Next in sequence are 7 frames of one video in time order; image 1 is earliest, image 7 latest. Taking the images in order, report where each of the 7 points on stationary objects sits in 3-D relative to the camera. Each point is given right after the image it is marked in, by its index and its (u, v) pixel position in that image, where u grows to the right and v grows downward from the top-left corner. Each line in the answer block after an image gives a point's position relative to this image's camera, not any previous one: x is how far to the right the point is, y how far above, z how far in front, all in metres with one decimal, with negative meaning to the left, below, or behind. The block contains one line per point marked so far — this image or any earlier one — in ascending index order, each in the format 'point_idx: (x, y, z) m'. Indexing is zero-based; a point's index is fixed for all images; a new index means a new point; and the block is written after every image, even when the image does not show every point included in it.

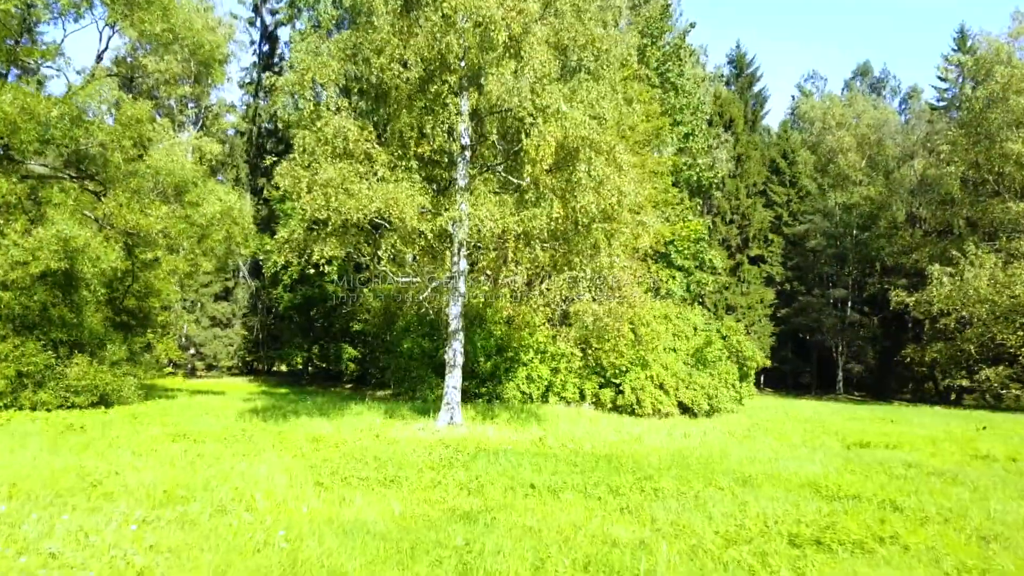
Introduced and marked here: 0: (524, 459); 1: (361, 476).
0: (+0.2, -3.1, +10.3) m
1: (-2.3, -2.9, +8.7) m
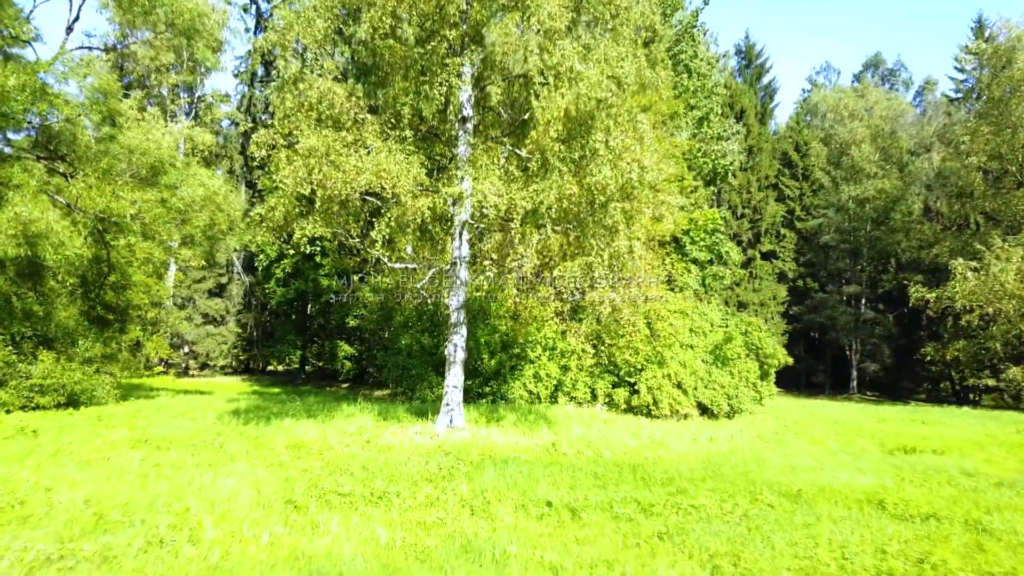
0: (+0.4, -2.9, +8.9) m
1: (-2.2, -2.6, +7.4) m
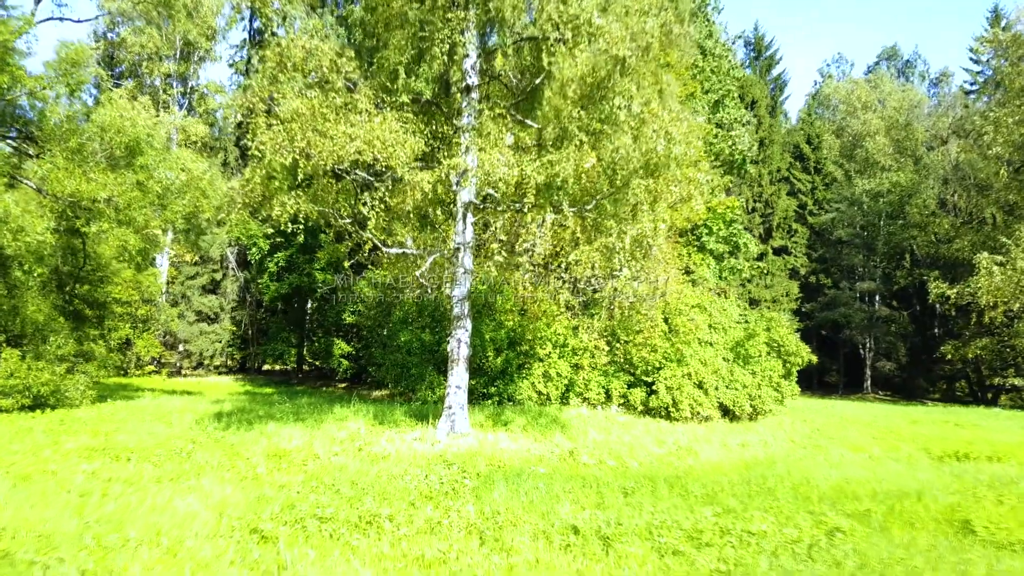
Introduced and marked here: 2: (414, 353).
0: (+0.5, -2.6, +7.6) m
1: (-2.0, -2.4, +6.1) m
2: (-3.1, -2.0, +17.7) m
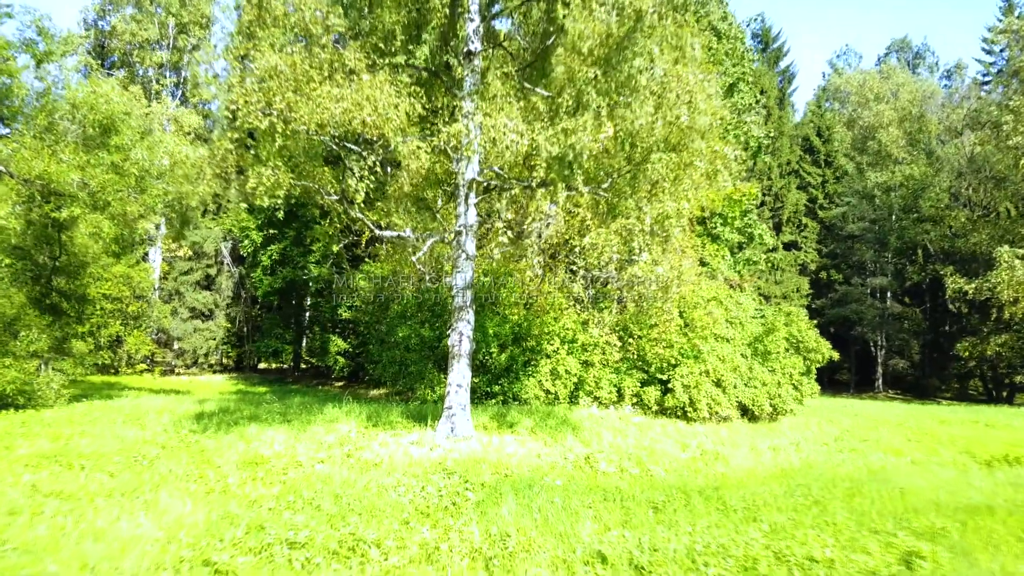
0: (+0.7, -2.4, +6.5) m
1: (-1.9, -2.2, +5.0) m
2: (-3.0, -1.8, +16.7) m
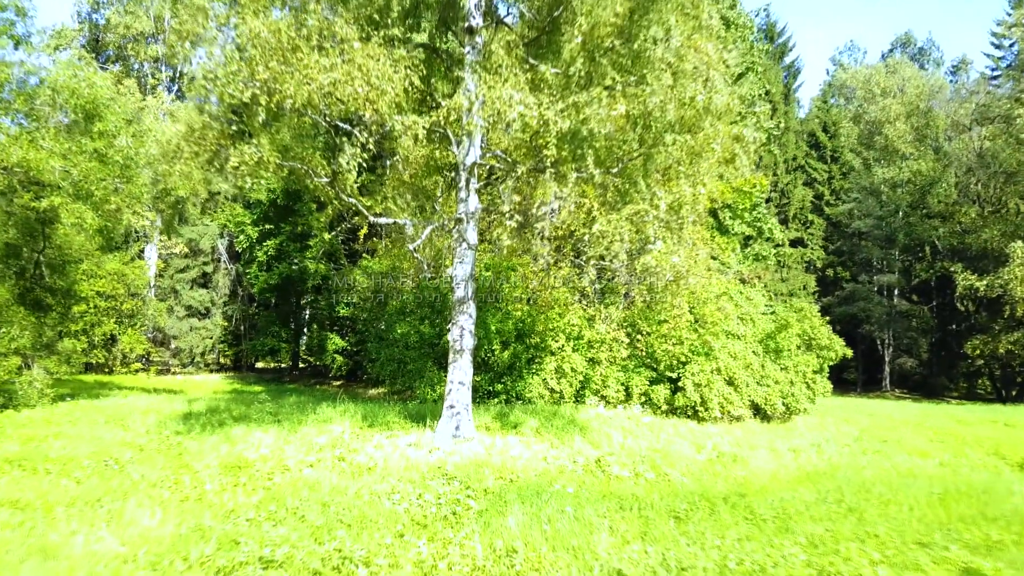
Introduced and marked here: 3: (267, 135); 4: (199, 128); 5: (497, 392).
0: (+0.7, -2.3, +5.9) m
1: (-1.8, -2.1, +4.4) m
2: (-2.9, -1.7, +16.1) m
3: (-3.7, +2.3, +8.5) m
4: (-4.6, +2.3, +8.3) m
5: (-0.4, -2.7, +14.9) m
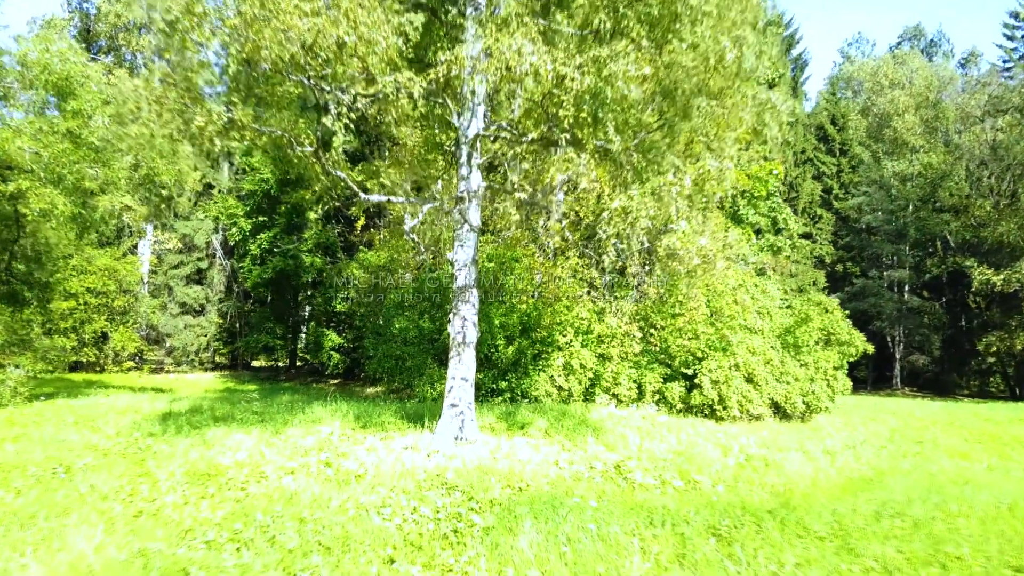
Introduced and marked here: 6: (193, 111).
0: (+0.8, -2.1, +5.0) m
1: (-1.7, -1.9, +3.5) m
2: (-2.7, -1.5, +15.2) m
3: (-3.6, +2.5, +7.6) m
4: (-4.5, +2.5, +7.4) m
5: (-0.2, -2.5, +14.0) m
6: (-3.9, +2.1, +7.3) m
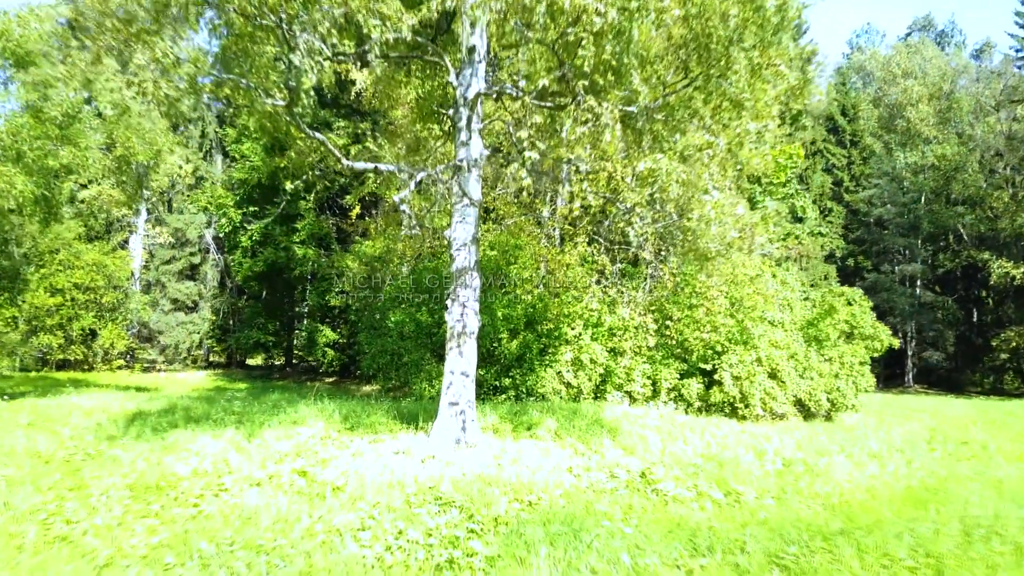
0: (+0.9, -1.8, +3.9) m
1: (-1.7, -1.7, +2.5) m
2: (-2.6, -1.2, +14.2) m
3: (-3.5, +2.7, +6.6) m
4: (-4.4, +2.7, +6.4) m
5: (-0.1, -2.3, +13.0) m
6: (-3.9, +2.3, +6.3) m
